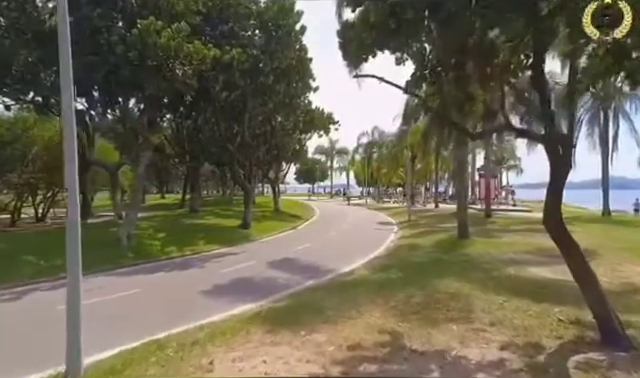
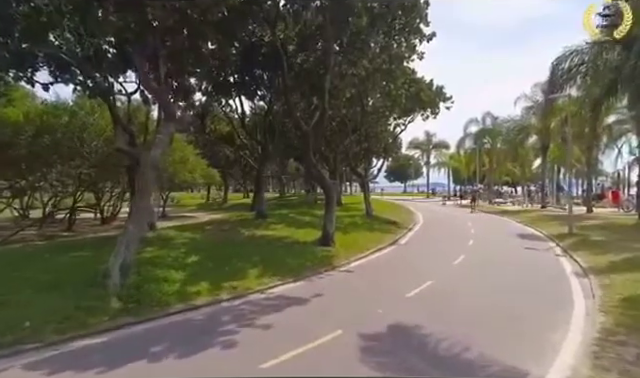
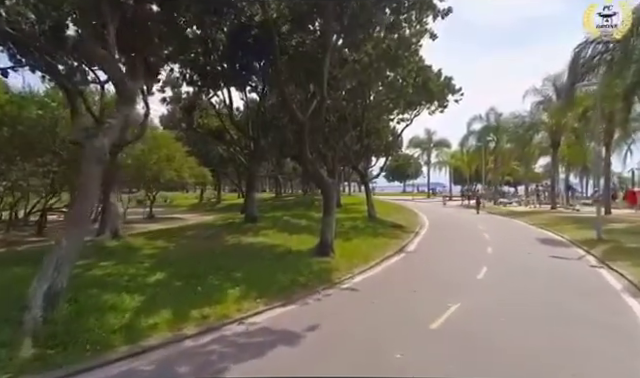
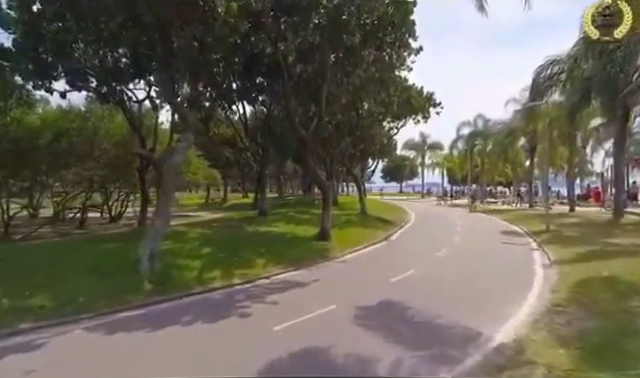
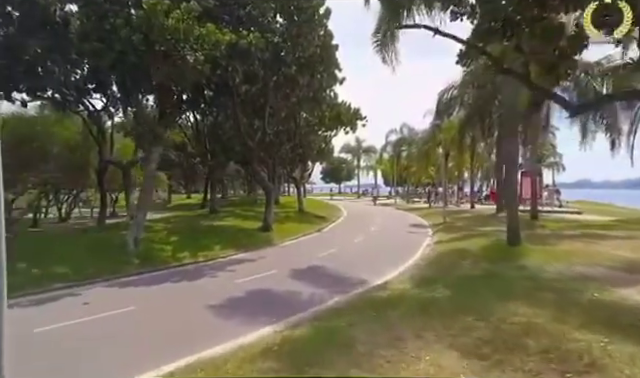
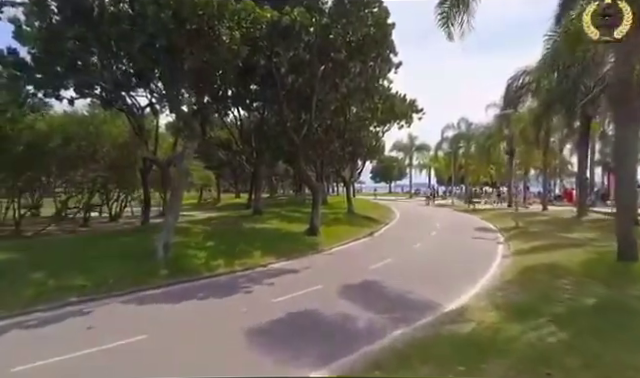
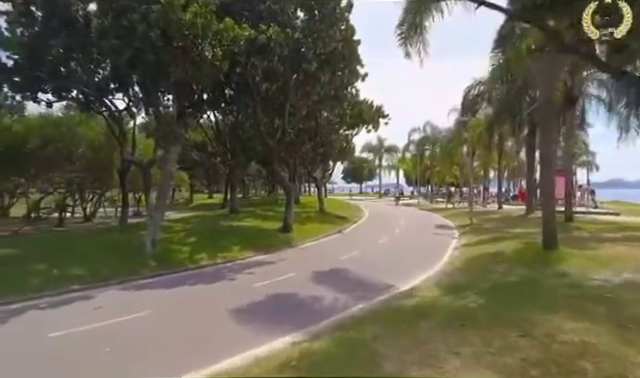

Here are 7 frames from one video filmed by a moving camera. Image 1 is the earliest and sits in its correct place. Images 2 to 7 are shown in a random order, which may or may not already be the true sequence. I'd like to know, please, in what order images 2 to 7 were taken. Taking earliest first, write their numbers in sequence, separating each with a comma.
5, 7, 6, 4, 2, 3
